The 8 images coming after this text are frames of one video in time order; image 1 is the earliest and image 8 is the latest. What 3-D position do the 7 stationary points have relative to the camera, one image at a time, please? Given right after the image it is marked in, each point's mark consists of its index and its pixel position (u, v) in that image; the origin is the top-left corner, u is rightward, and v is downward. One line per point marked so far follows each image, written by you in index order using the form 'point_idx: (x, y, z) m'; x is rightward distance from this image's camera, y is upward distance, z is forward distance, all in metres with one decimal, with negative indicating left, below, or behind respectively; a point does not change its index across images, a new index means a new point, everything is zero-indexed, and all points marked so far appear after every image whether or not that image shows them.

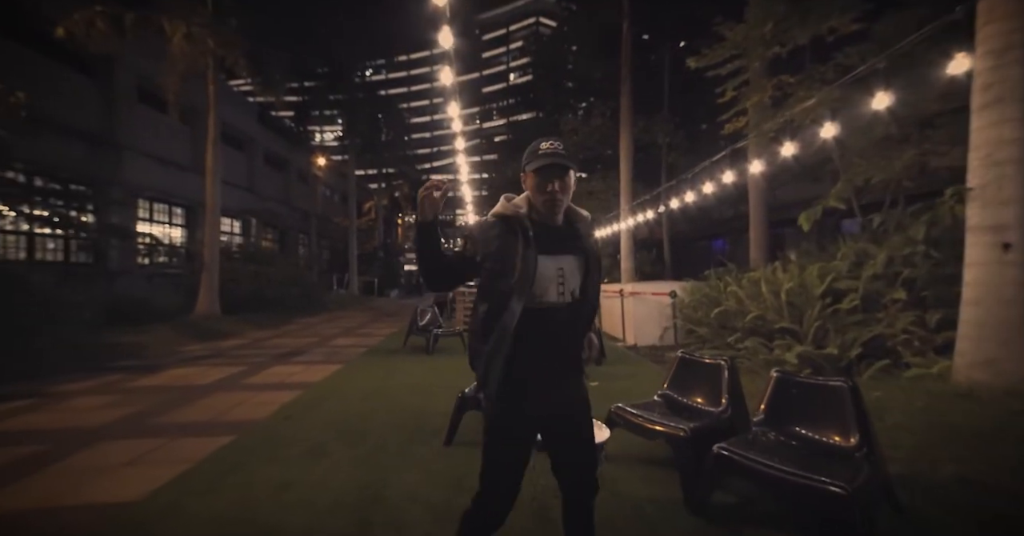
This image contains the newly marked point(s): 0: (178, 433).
0: (-3.6, -1.7, +4.9) m
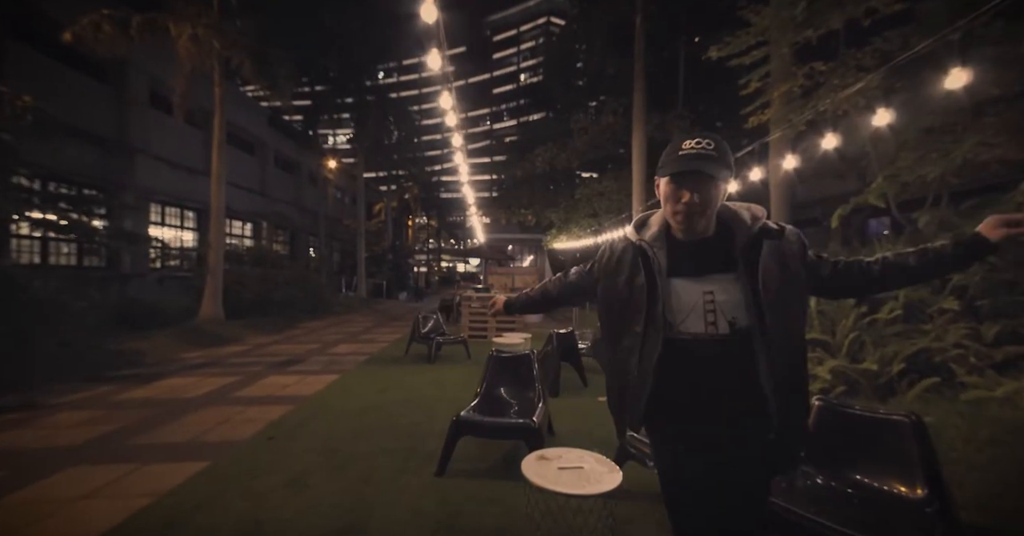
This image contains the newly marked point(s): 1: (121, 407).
0: (-3.6, -1.8, +4.5) m
1: (-5.3, -1.9, +6.3) m
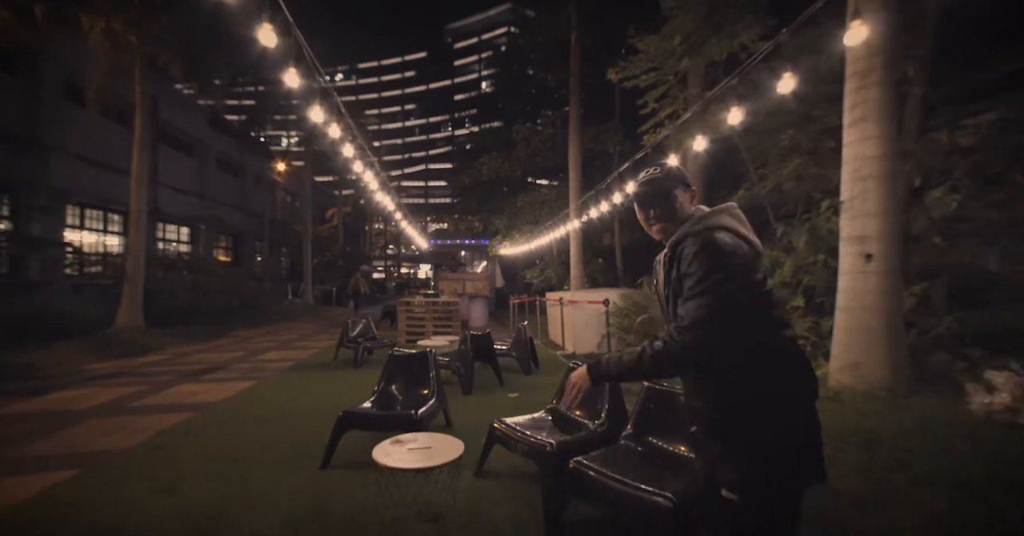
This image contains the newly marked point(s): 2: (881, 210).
0: (-4.6, -1.9, +4.5) m
1: (-6.5, -2.0, +6.2) m
2: (+3.4, +0.5, +4.3) m
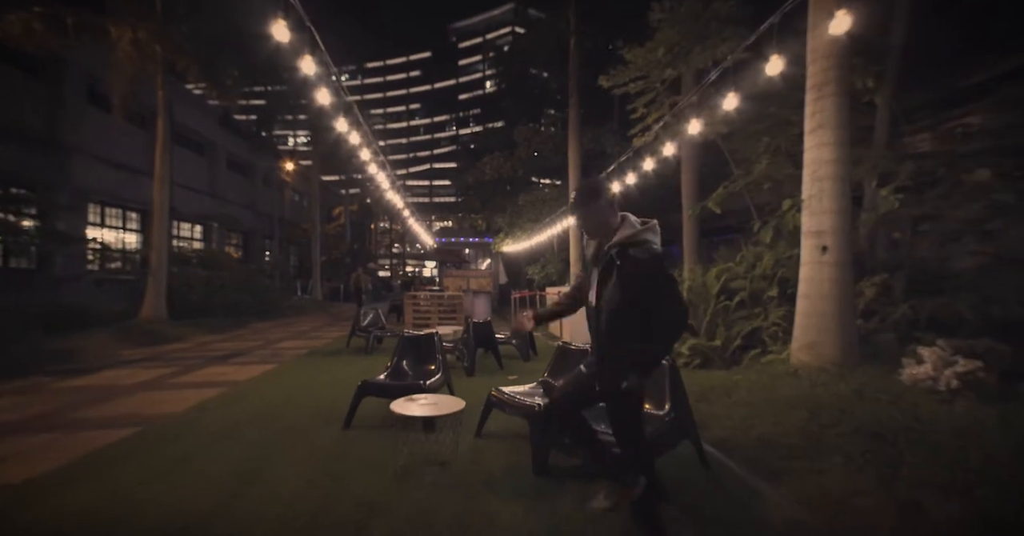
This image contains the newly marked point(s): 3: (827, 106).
0: (-4.7, -1.8, +5.2) m
1: (-6.5, -1.8, +6.9) m
2: (+3.4, +0.6, +4.9) m
3: (+3.3, +1.7, +4.9) m
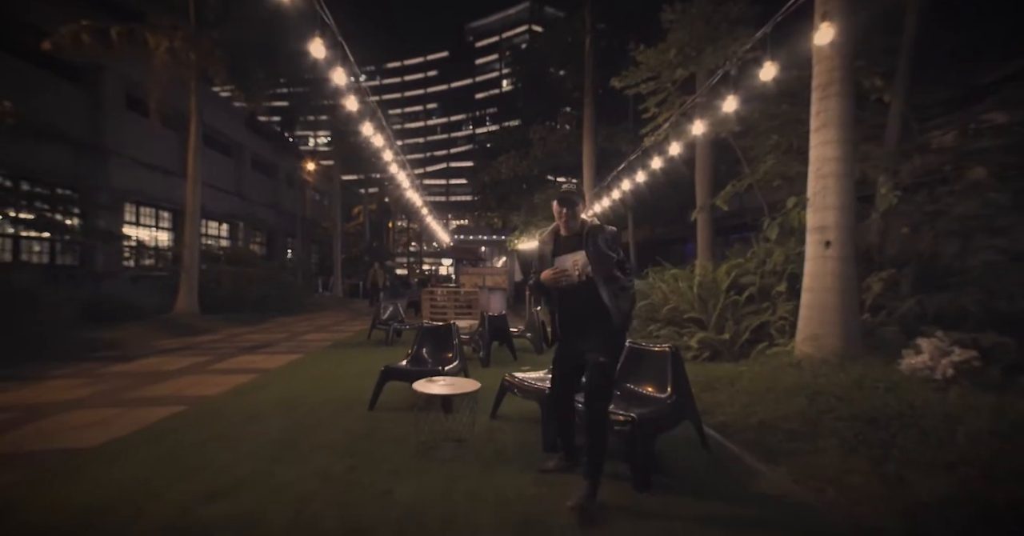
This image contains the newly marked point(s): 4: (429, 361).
0: (-4.5, -1.7, +5.6) m
1: (-6.3, -1.7, +7.4) m
2: (+3.5, +0.7, +5.1) m
3: (+3.5, +1.8, +5.1) m
4: (-1.0, -1.2, +5.8) m
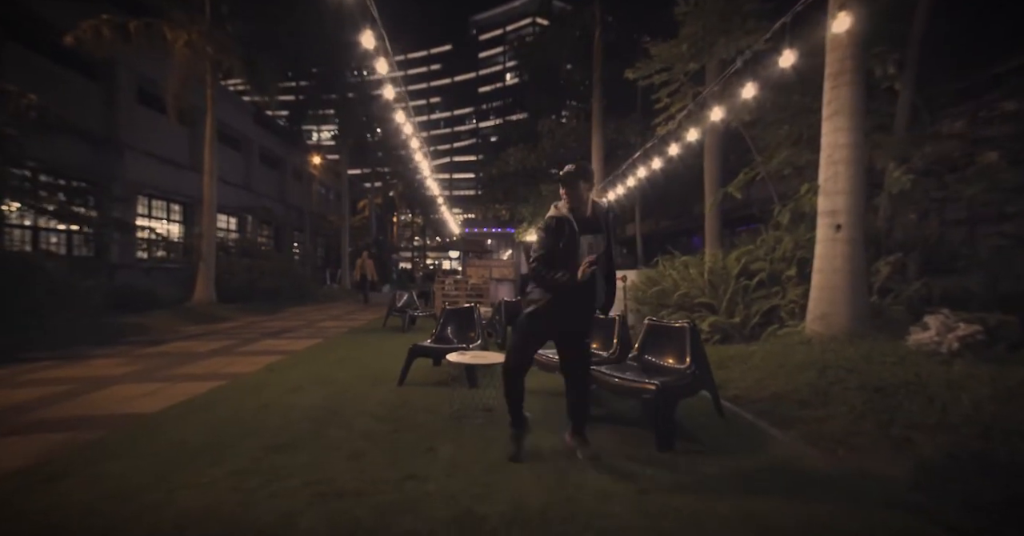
0: (-4.3, -1.4, +5.9) m
1: (-6.1, -1.5, +7.7) m
2: (+3.8, +0.9, +5.3) m
3: (+3.8, +2.0, +5.3) m
4: (-0.8, -1.0, +6.1) m
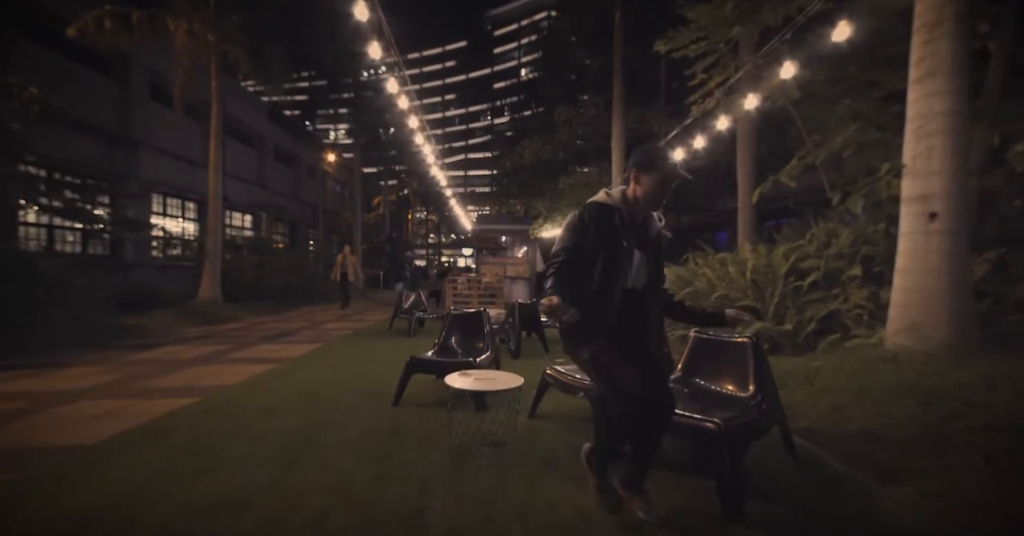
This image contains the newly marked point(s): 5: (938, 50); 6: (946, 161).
0: (-4.1, -1.4, +5.2) m
1: (-5.8, -1.5, +7.0) m
2: (+3.9, +0.9, +4.3) m
3: (+3.9, +2.0, +4.3) m
4: (-0.6, -0.9, +5.2) m
5: (+3.9, +2.0, +4.3) m
6: (+3.9, +1.0, +4.3) m
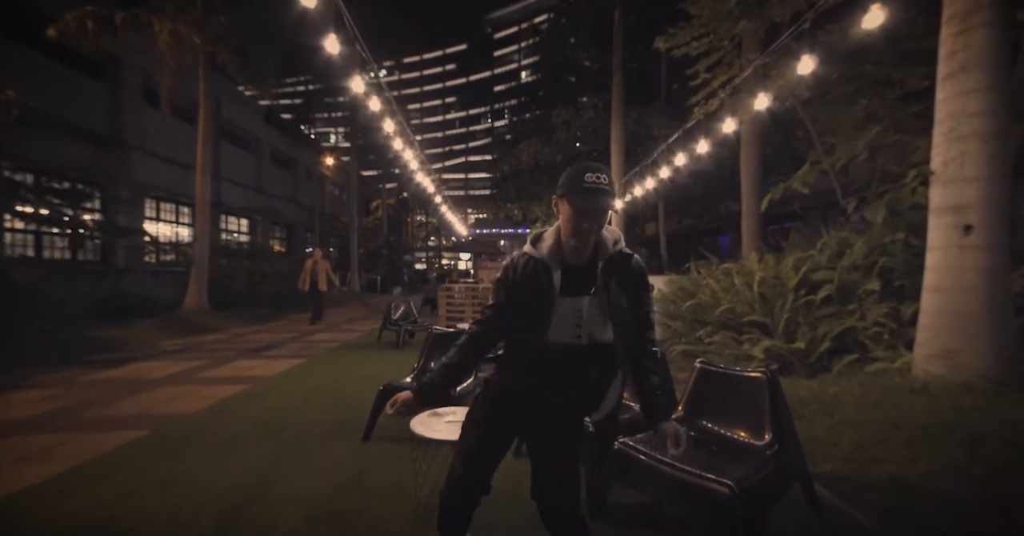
0: (-4.2, -1.6, +4.7) m
1: (-6.0, -1.7, +6.6) m
2: (+3.8, +0.8, +3.8) m
3: (+3.7, +1.8, +3.8) m
4: (-0.7, -1.1, +4.8) m
5: (+3.7, +1.8, +3.8) m
6: (+3.8, +0.8, +3.8) m
